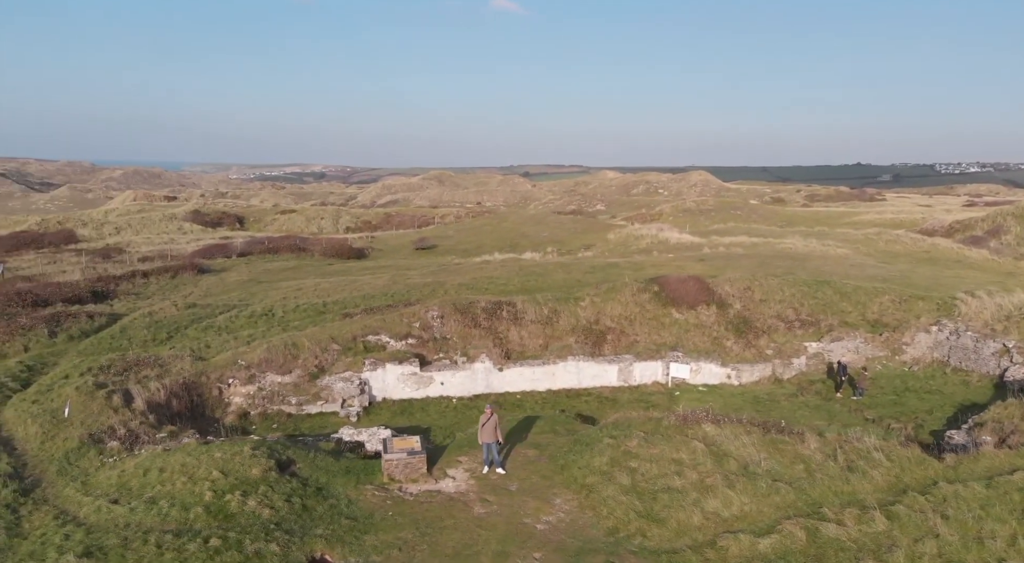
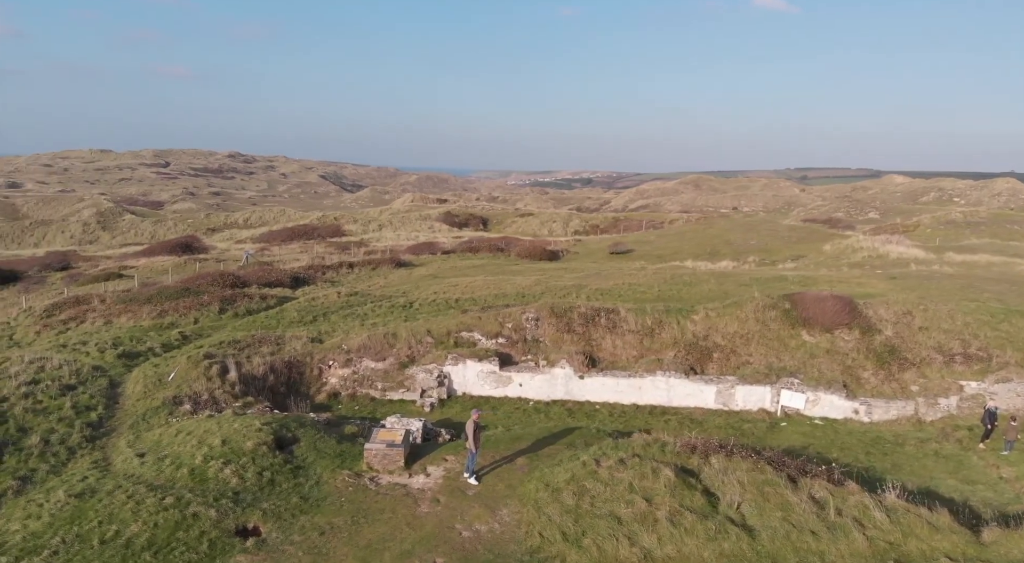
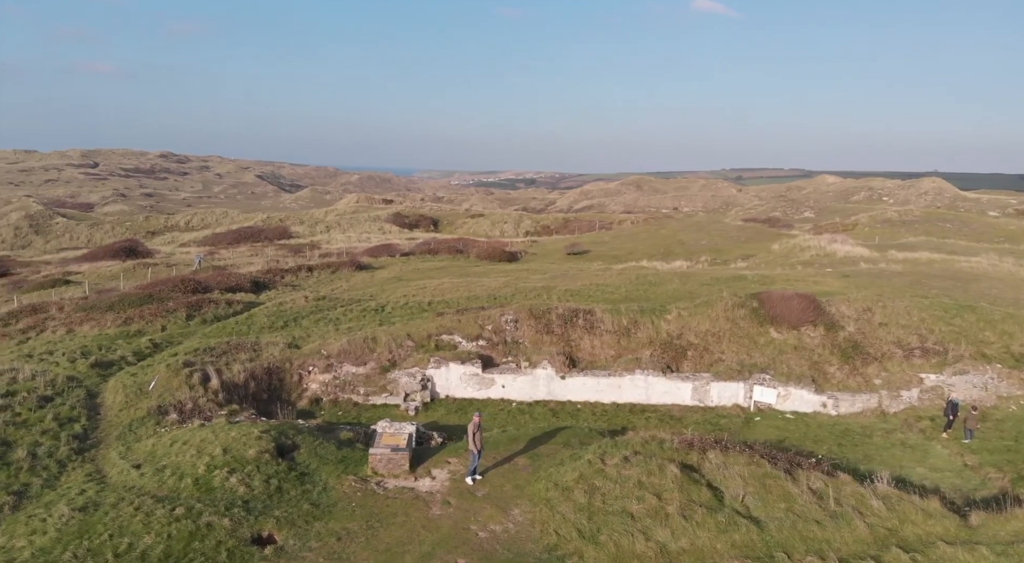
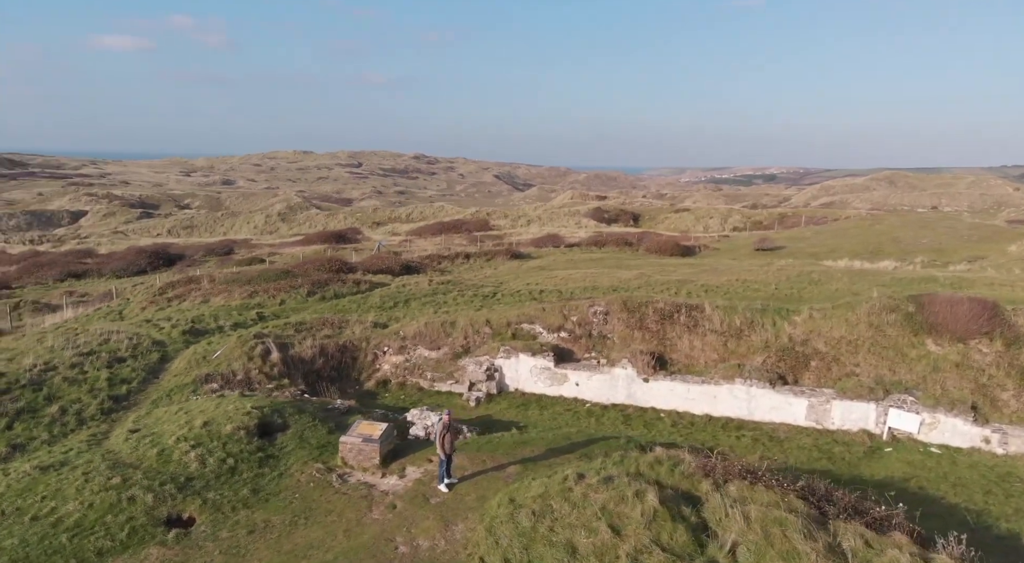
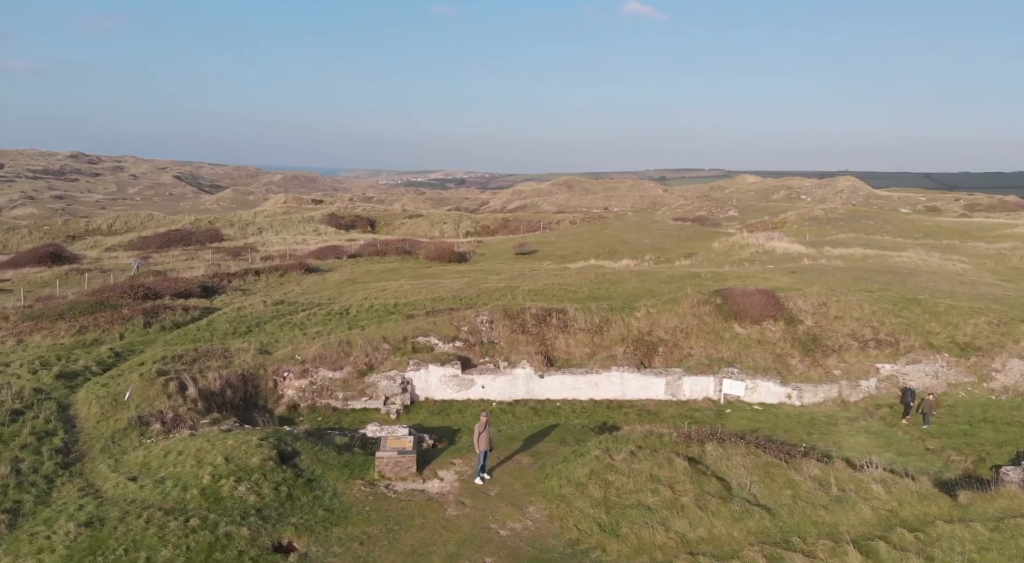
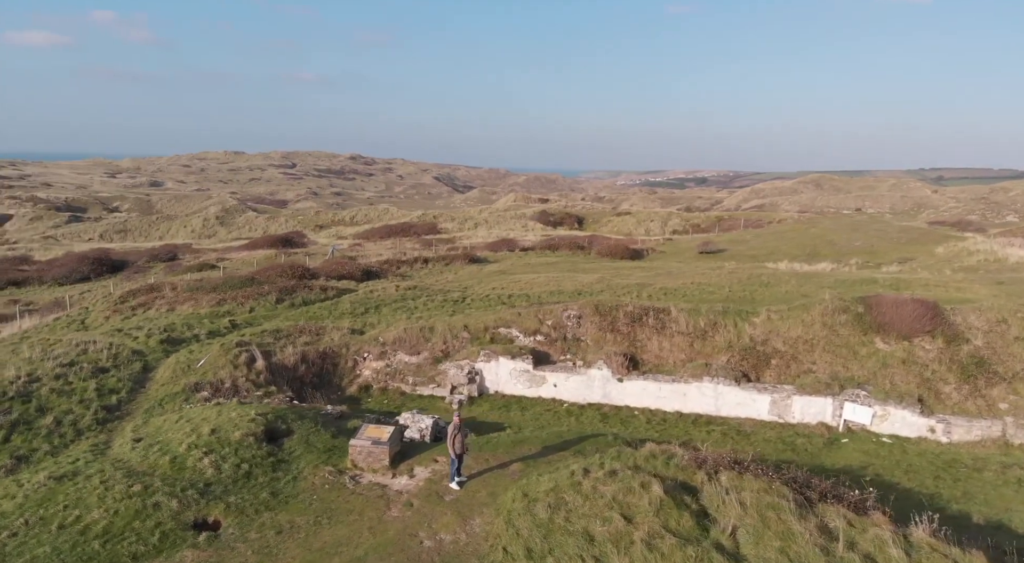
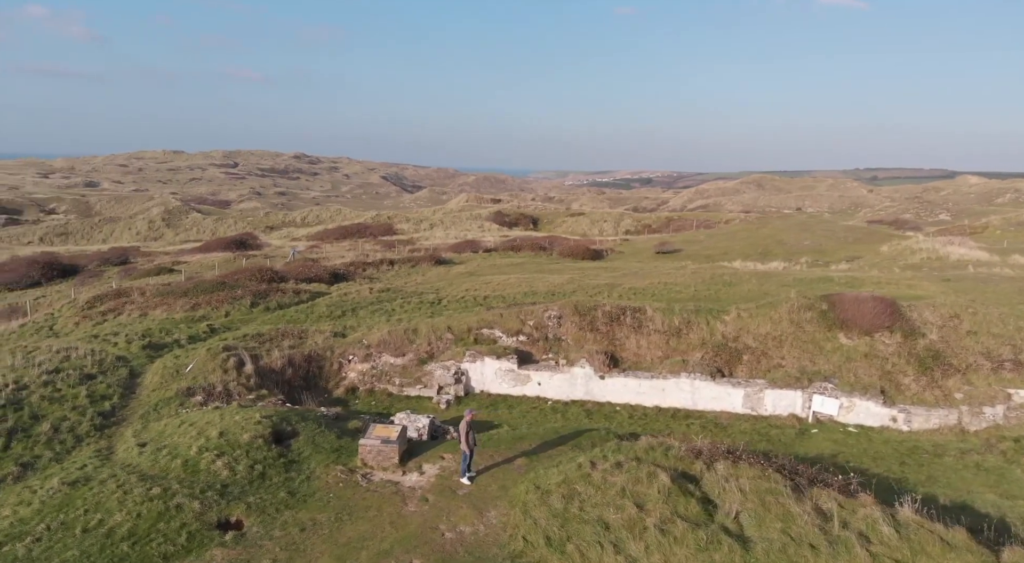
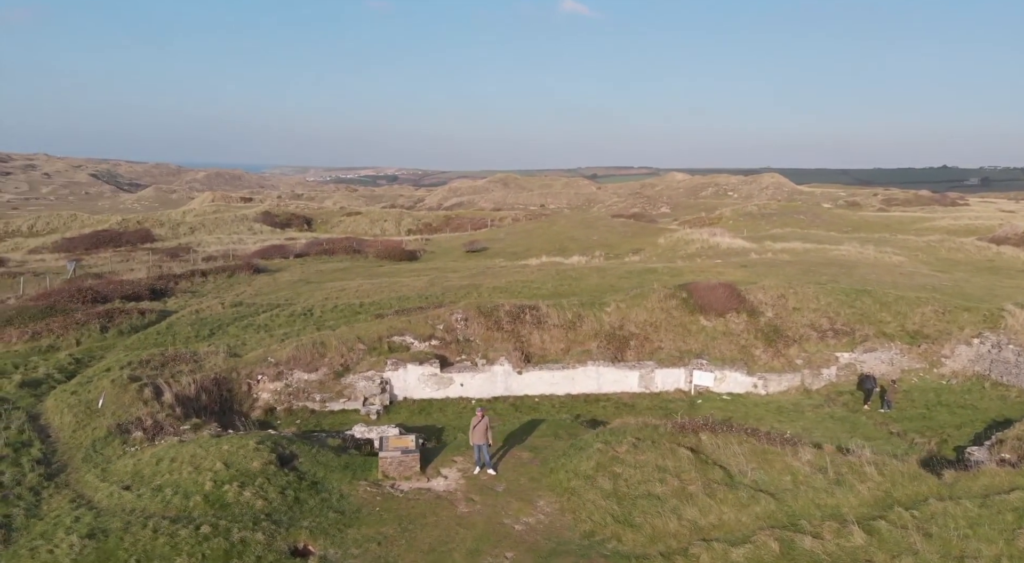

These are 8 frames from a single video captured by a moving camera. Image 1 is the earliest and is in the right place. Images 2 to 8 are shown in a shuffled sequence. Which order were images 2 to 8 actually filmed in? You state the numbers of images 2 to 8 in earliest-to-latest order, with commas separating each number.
8, 5, 3, 2, 7, 6, 4
